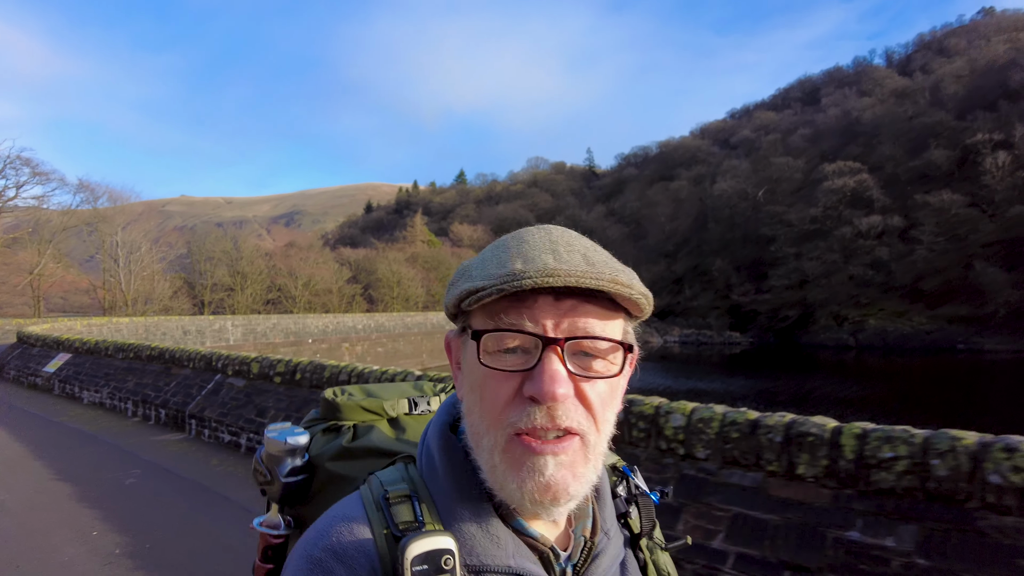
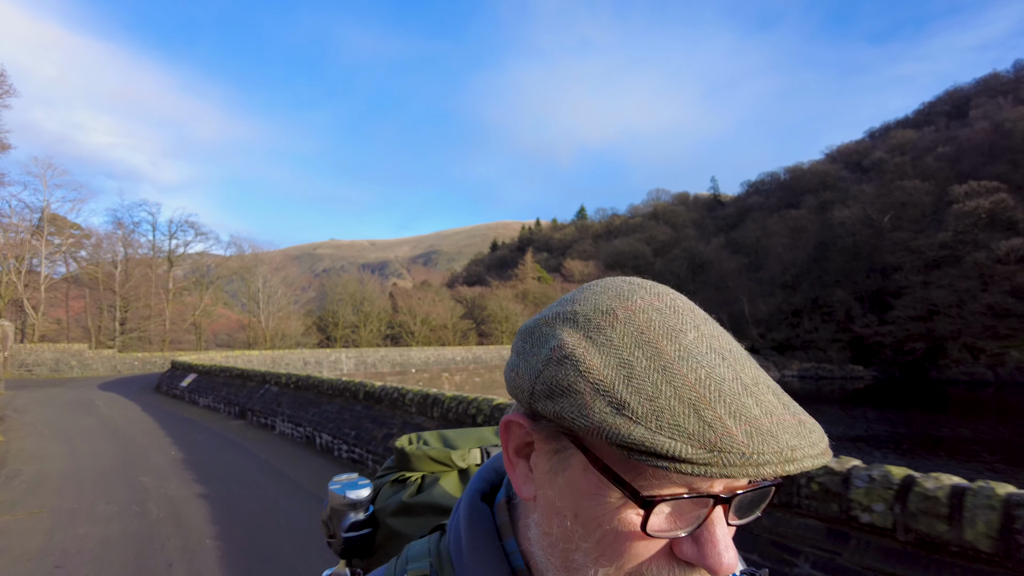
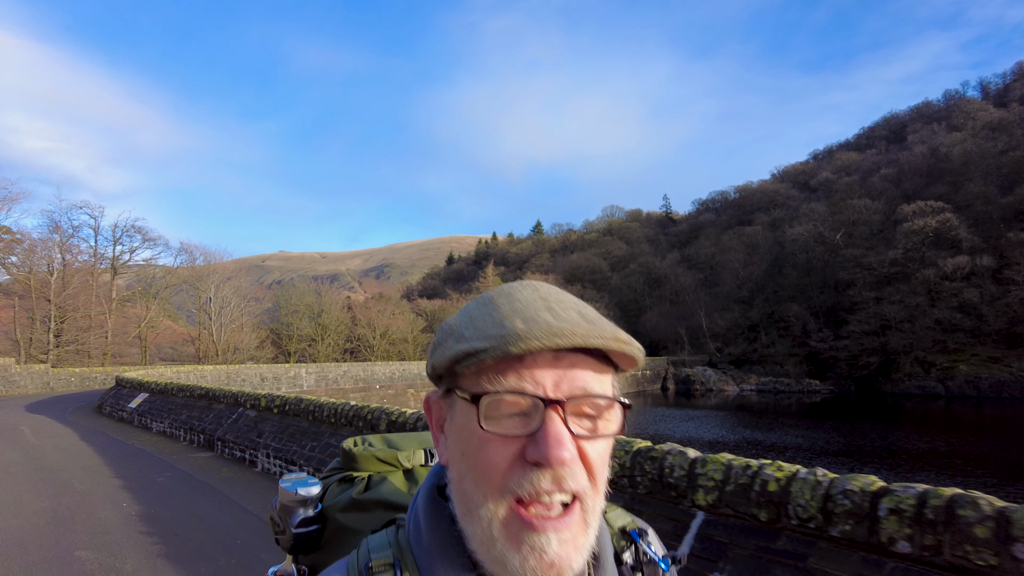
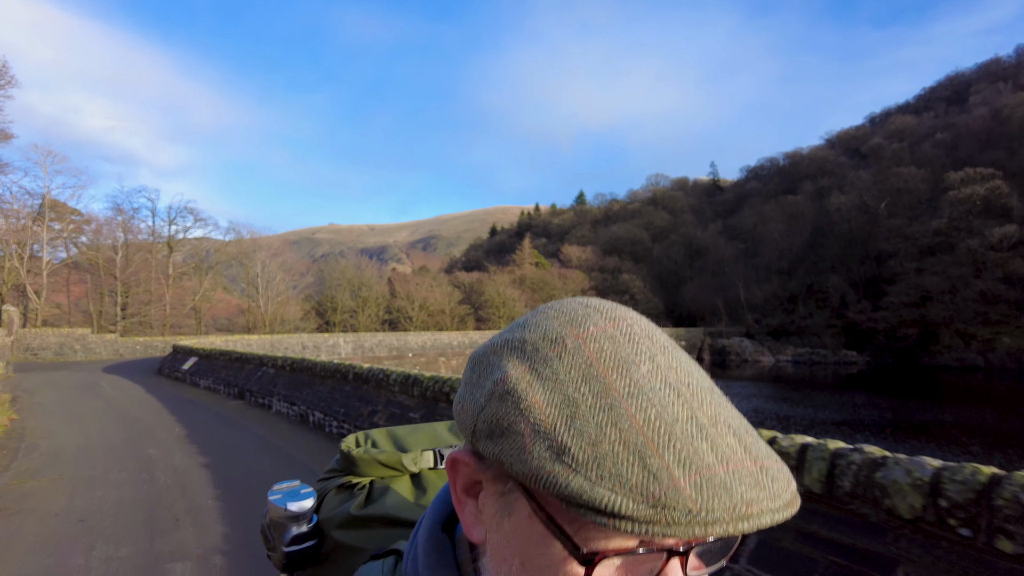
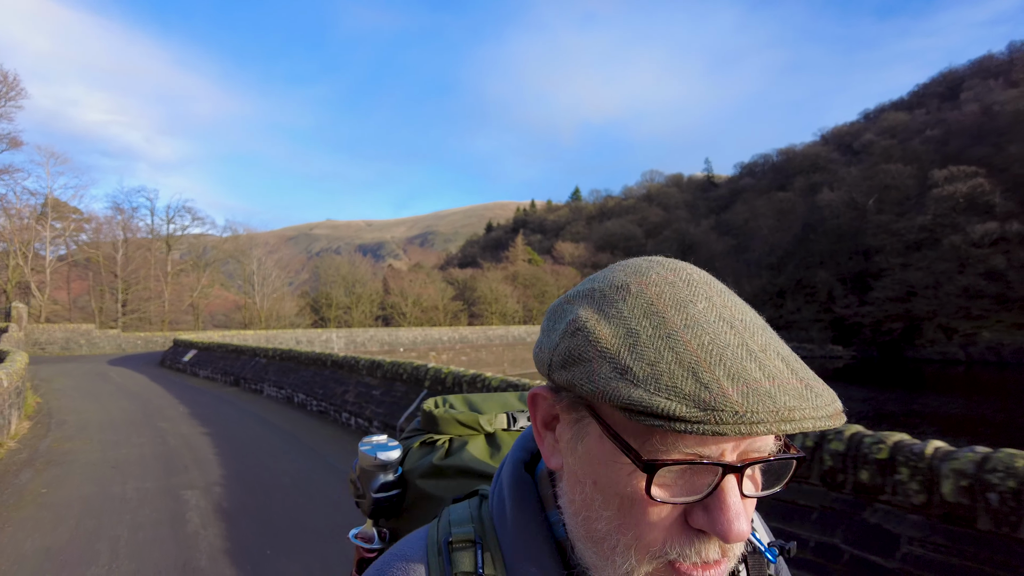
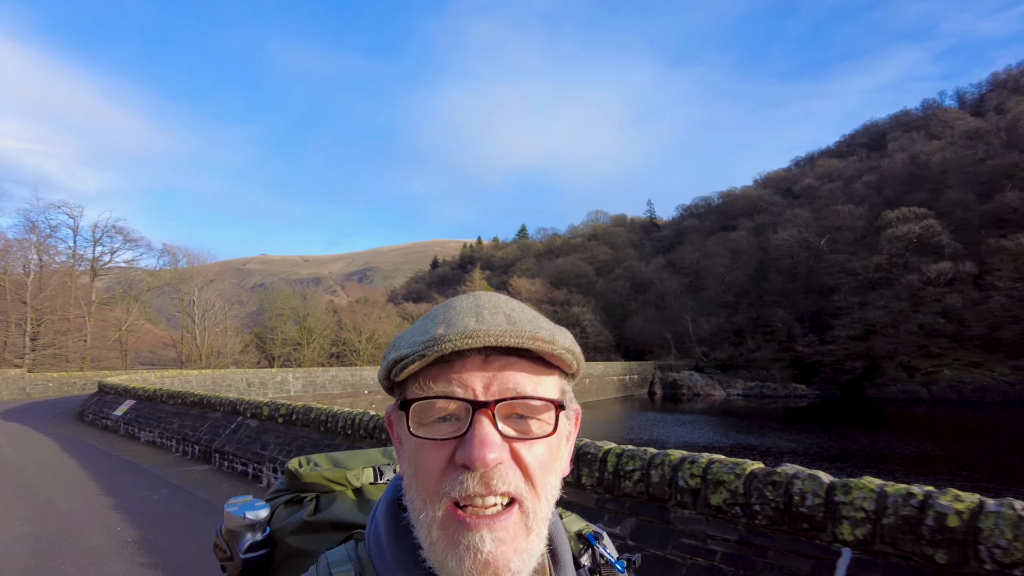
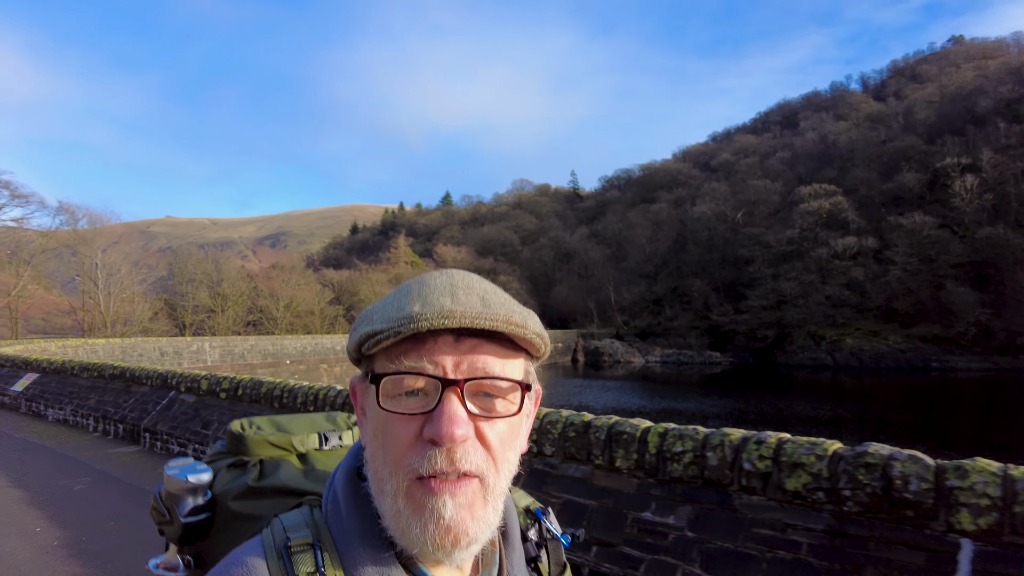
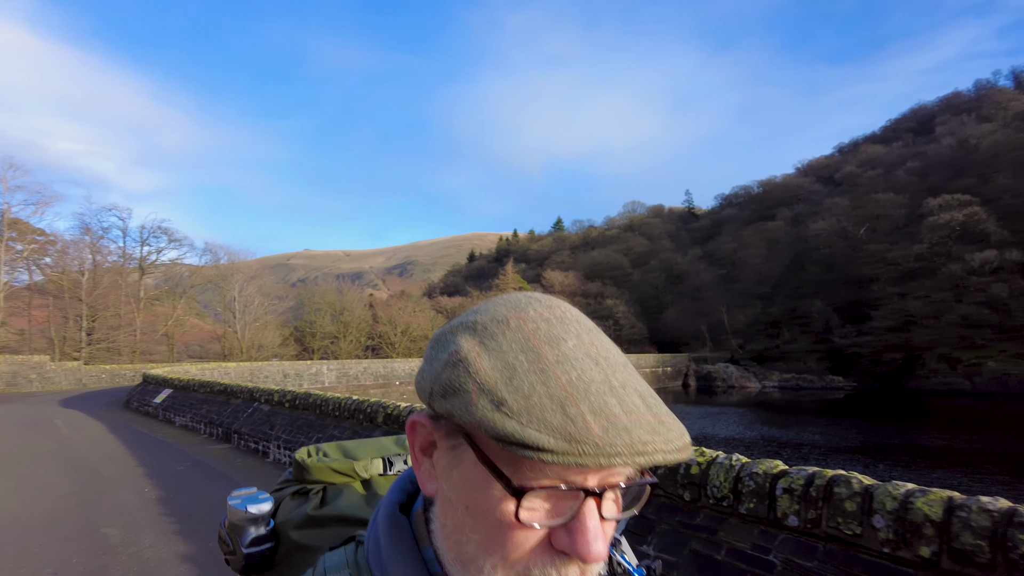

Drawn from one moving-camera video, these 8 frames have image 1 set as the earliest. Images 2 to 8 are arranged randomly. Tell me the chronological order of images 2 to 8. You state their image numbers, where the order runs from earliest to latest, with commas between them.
7, 6, 3, 8, 2, 4, 5
